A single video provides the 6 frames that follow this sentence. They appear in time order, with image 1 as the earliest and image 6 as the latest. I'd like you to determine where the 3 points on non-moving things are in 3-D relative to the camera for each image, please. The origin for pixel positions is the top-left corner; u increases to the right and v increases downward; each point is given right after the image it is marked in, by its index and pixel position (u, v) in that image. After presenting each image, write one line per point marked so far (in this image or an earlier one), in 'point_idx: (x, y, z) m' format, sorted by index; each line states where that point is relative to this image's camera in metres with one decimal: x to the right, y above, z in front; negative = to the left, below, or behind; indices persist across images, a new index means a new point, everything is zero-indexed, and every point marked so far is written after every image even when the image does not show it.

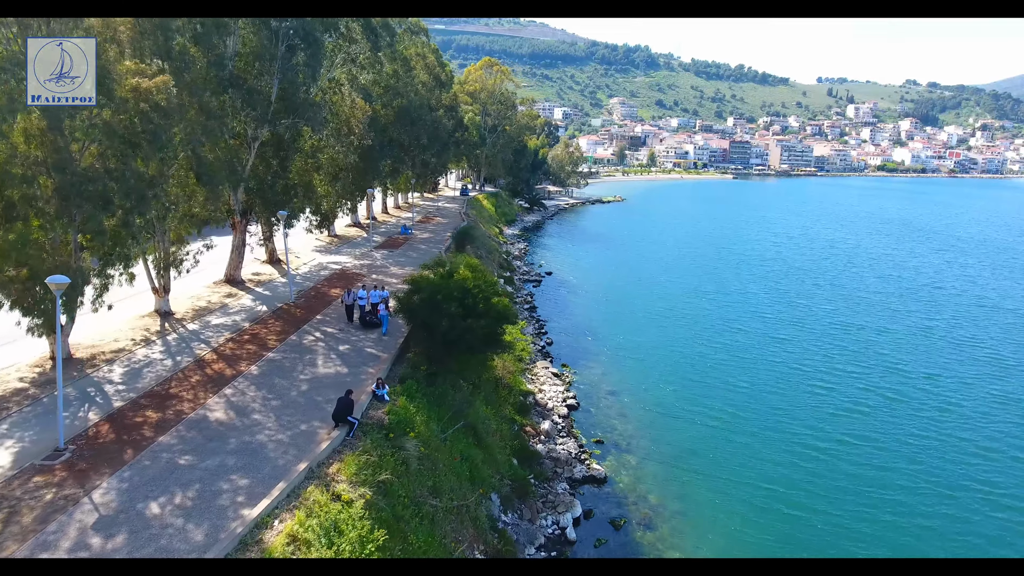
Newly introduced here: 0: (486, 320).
0: (-0.8, -1.0, +19.6) m
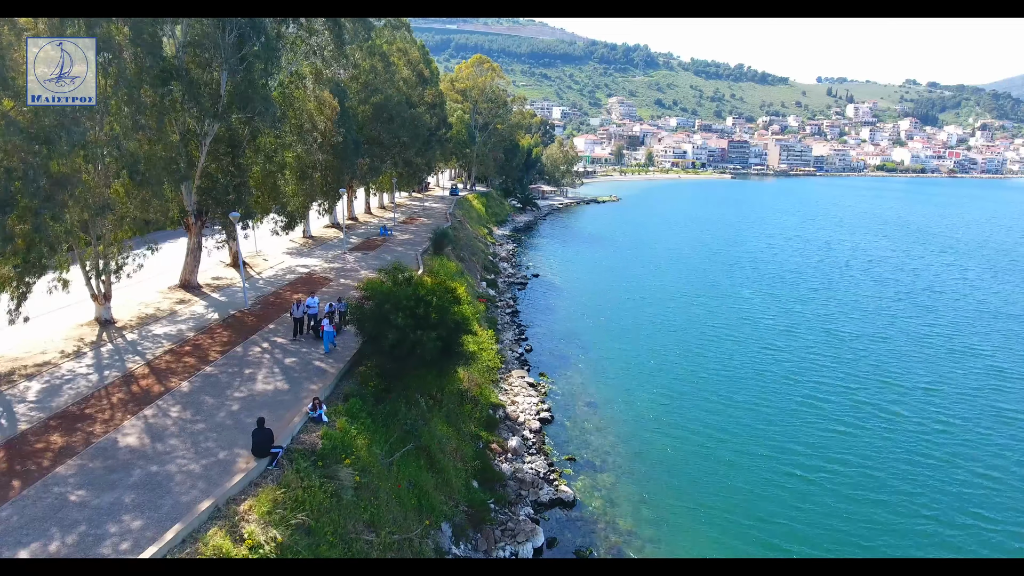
0: (-2.0, -1.2, +18.0) m
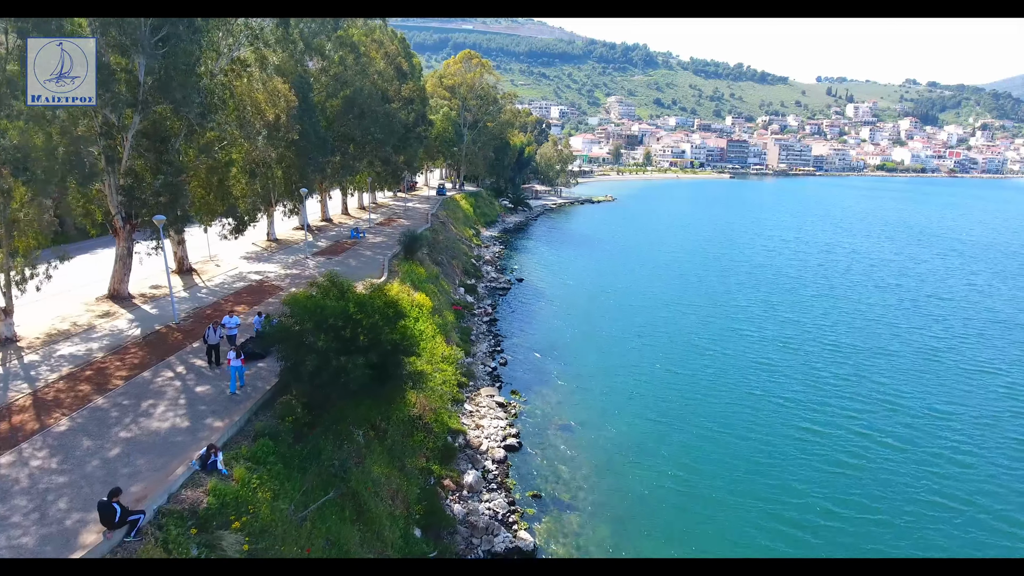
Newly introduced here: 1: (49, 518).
0: (-3.3, -1.6, +15.3) m
1: (-7.9, -3.9, +10.9) m
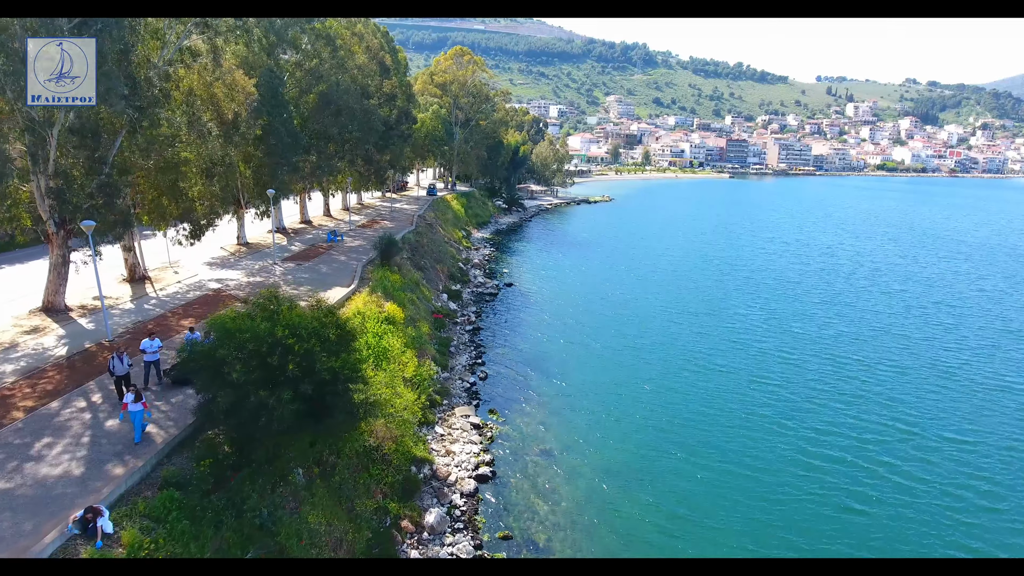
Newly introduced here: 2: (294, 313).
0: (-4.2, -2.0, +13.1) m
1: (-8.7, -4.3, +8.7) m
2: (-5.0, -0.6, +14.9) m
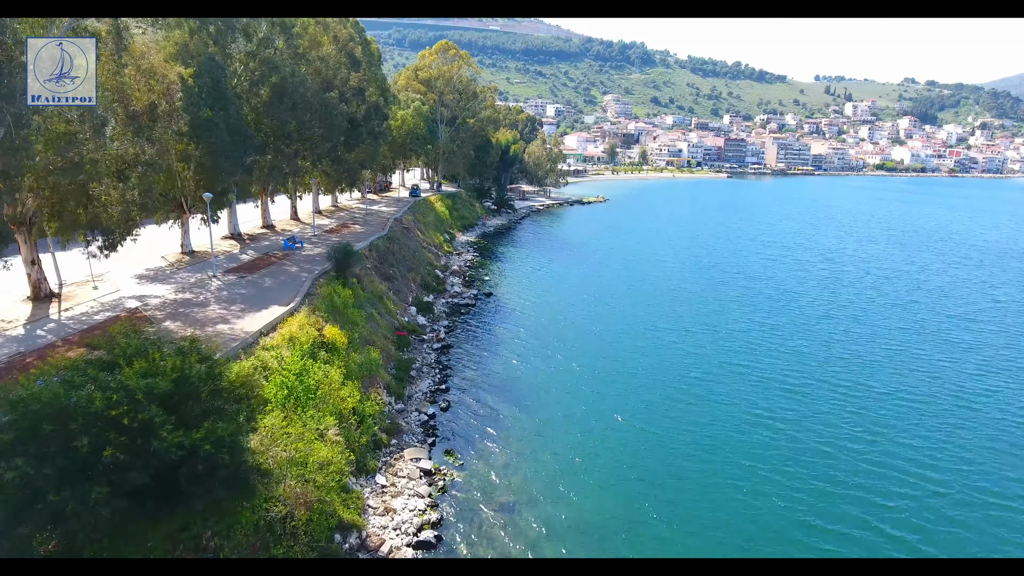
0: (-5.6, -2.8, +9.5) m
1: (-10.1, -5.0, +5.1) m
2: (-6.3, -1.4, +11.4) m
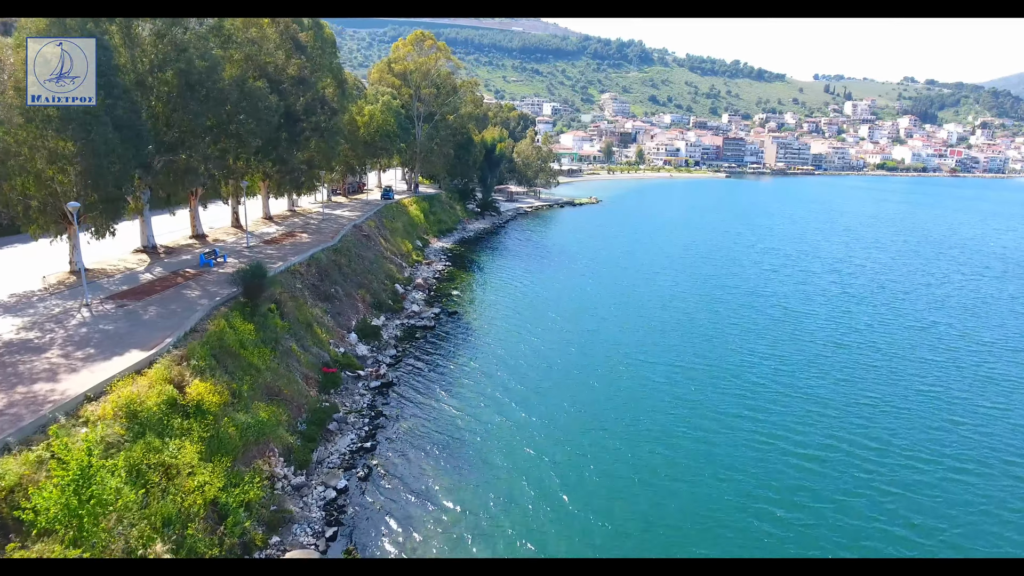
0: (-7.5, -3.9, +4.0) m
1: (-12.0, -6.2, -0.4) m
2: (-8.3, -2.5, +5.8) m
